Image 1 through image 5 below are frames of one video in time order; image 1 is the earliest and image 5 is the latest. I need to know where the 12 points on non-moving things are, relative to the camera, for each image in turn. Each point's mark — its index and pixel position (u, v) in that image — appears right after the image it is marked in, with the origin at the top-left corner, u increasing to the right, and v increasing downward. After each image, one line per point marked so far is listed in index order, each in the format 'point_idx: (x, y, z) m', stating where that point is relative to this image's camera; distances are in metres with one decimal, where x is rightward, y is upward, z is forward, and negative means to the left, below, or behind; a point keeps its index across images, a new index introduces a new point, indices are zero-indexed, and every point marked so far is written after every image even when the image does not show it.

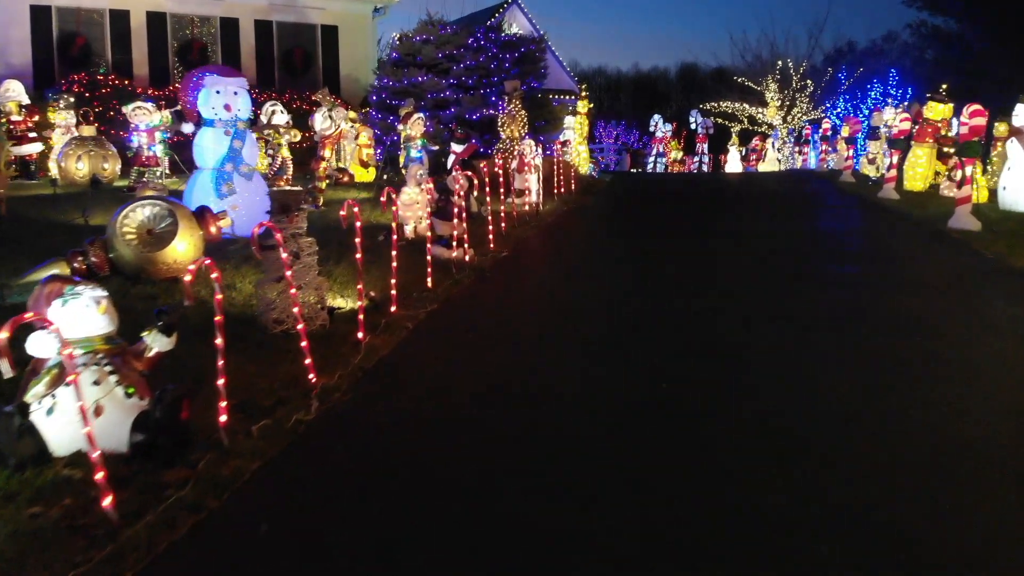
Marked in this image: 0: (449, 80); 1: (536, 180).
0: (-1.5, +4.9, +19.7) m
1: (+0.5, +2.1, +15.7) m
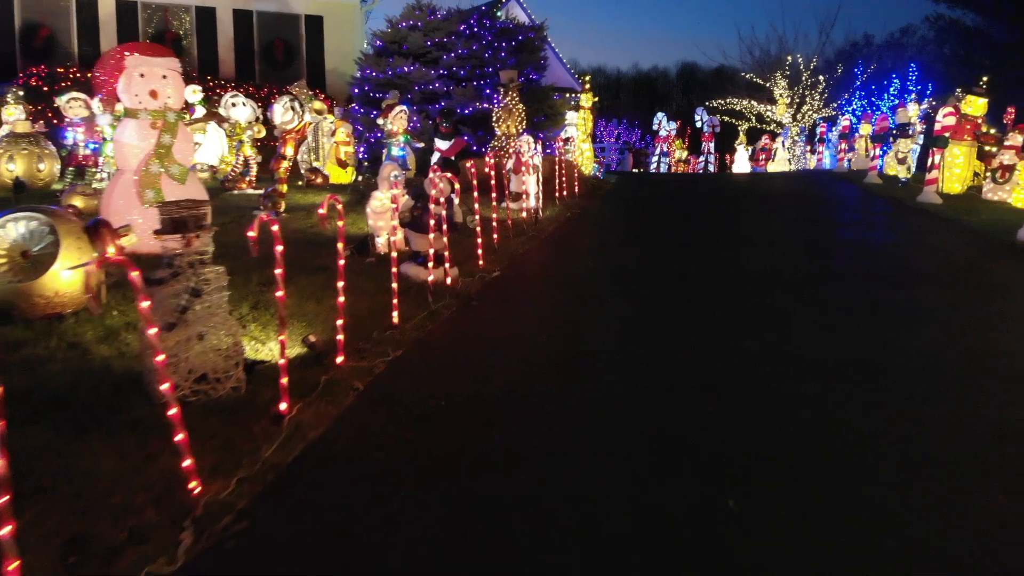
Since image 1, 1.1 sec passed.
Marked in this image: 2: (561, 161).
0: (-1.6, +4.6, +17.6) m
1: (+0.4, +1.8, +13.7) m
2: (+1.0, +2.6, +16.7) m
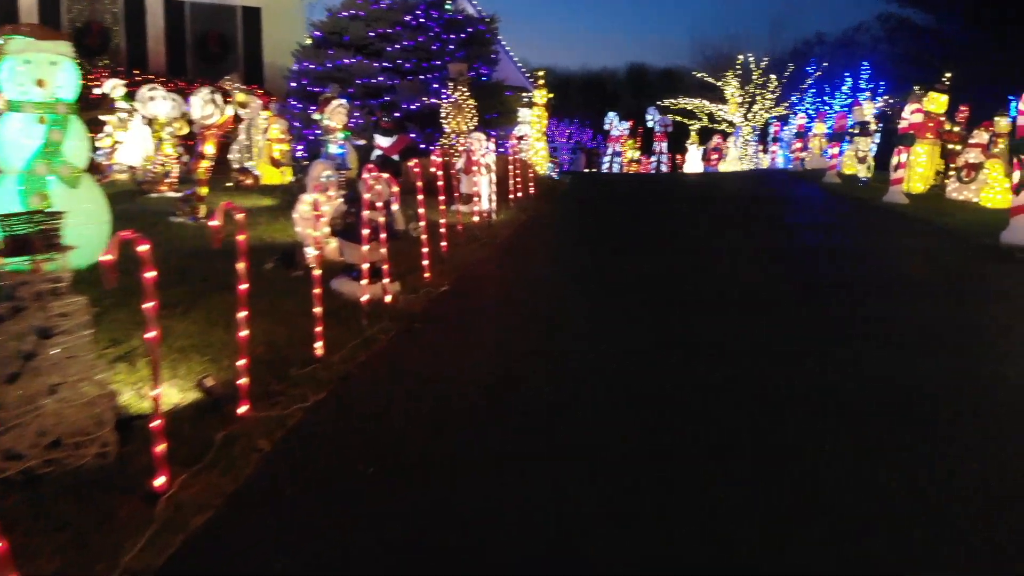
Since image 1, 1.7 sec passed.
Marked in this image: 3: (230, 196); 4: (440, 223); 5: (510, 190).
0: (-2.6, +4.4, +16.4) m
1: (-0.4, +1.6, +12.6) m
2: (+0.1, +2.4, +15.7) m
3: (-4.2, +1.4, +12.2) m
4: (-0.9, +0.8, +9.9) m
5: (0.0, +1.8, +15.2) m
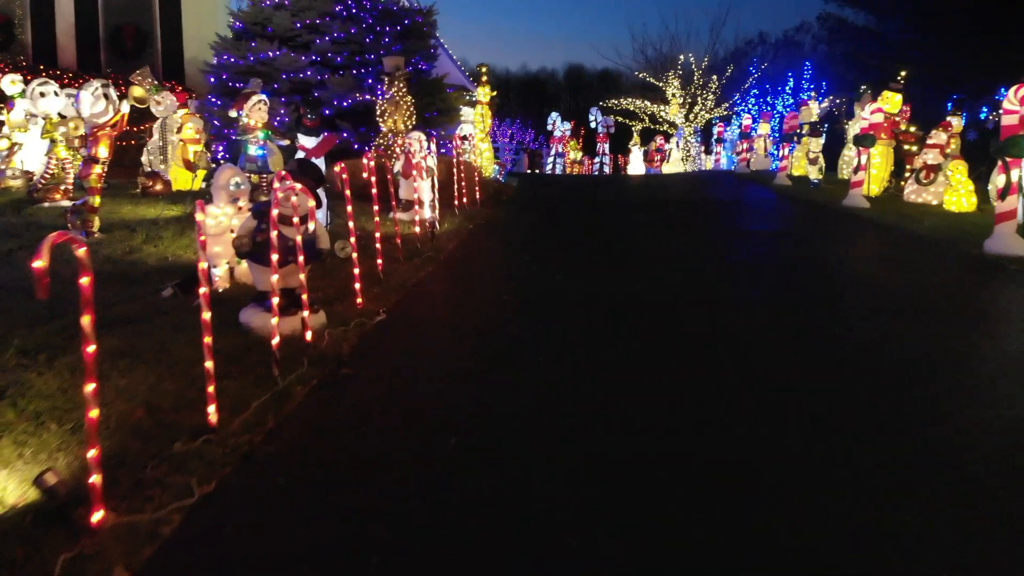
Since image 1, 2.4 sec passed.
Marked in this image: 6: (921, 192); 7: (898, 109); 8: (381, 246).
0: (-3.7, +4.2, +15.1) m
1: (-1.2, +1.4, +11.4) m
2: (-0.9, +2.2, +14.5) m
3: (-4.9, +1.1, +10.8) m
4: (-1.4, +0.6, +8.7) m
5: (-1.0, +1.6, +14.1) m
6: (+7.8, +1.8, +15.8) m
7: (+7.3, +3.3, +15.6) m
8: (-1.3, +0.4, +8.4) m
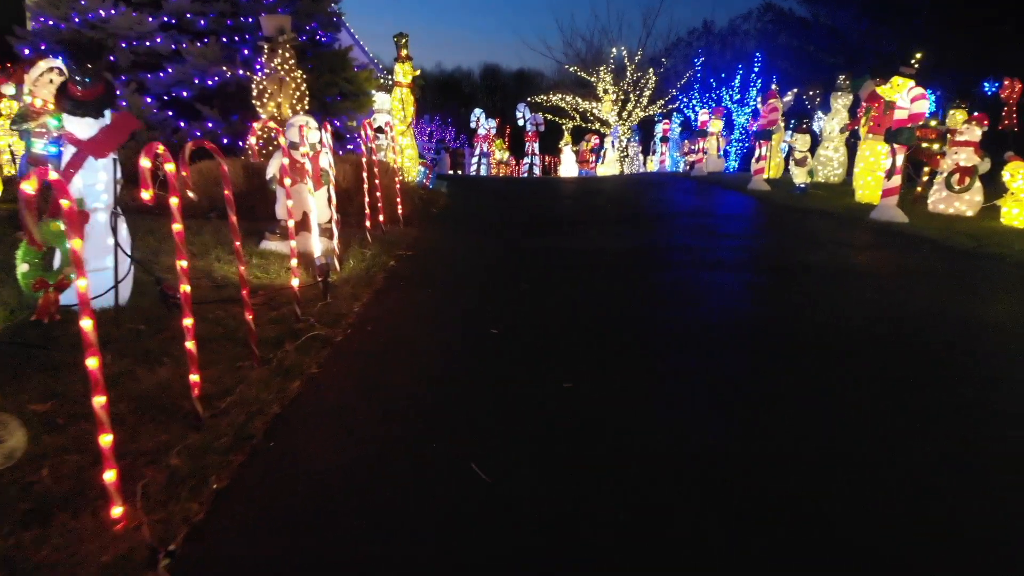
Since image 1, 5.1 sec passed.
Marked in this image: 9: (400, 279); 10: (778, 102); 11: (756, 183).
0: (-4.6, +3.5, +11.0) m
1: (-1.7, +0.8, +7.6) m
2: (-1.8, +1.6, +10.7) m
3: (-5.4, +0.4, +6.6) m
4: (-1.7, 0.0, +4.9) m
5: (-1.8, +1.0, +10.2) m
6: (+6.7, +1.3, +12.8) m
7: (+6.3, +2.9, +12.6) m
8: (-1.6, -0.2, +4.6) m
9: (-1.0, 0.0, +7.4) m
10: (+6.0, +4.0, +17.9) m
11: (+5.4, +2.3, +18.8) m
